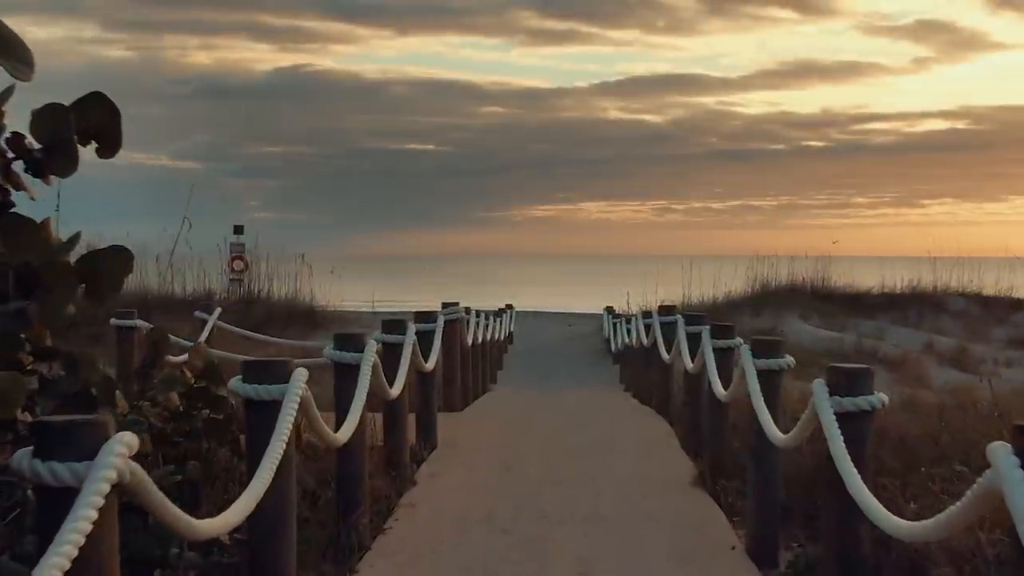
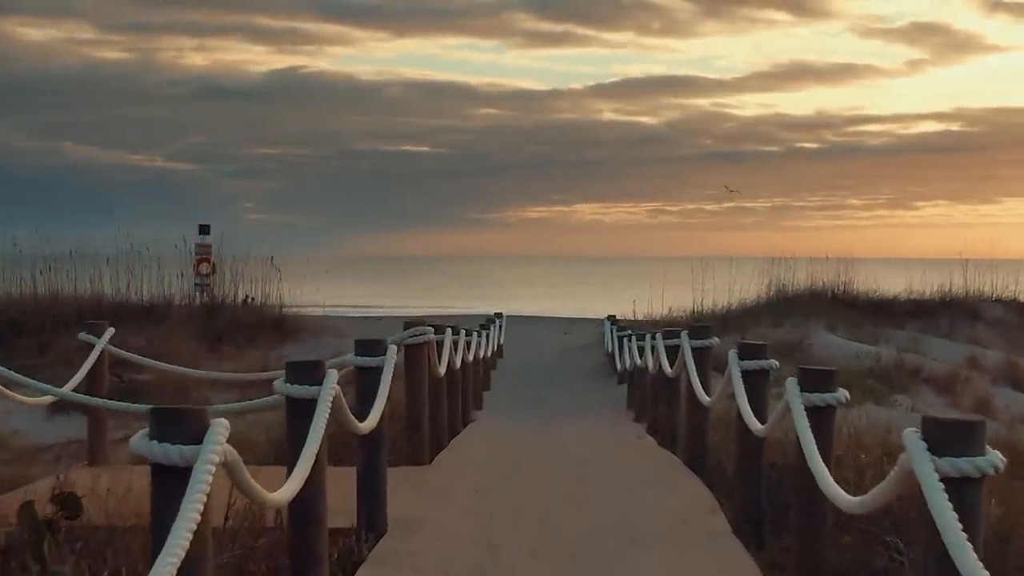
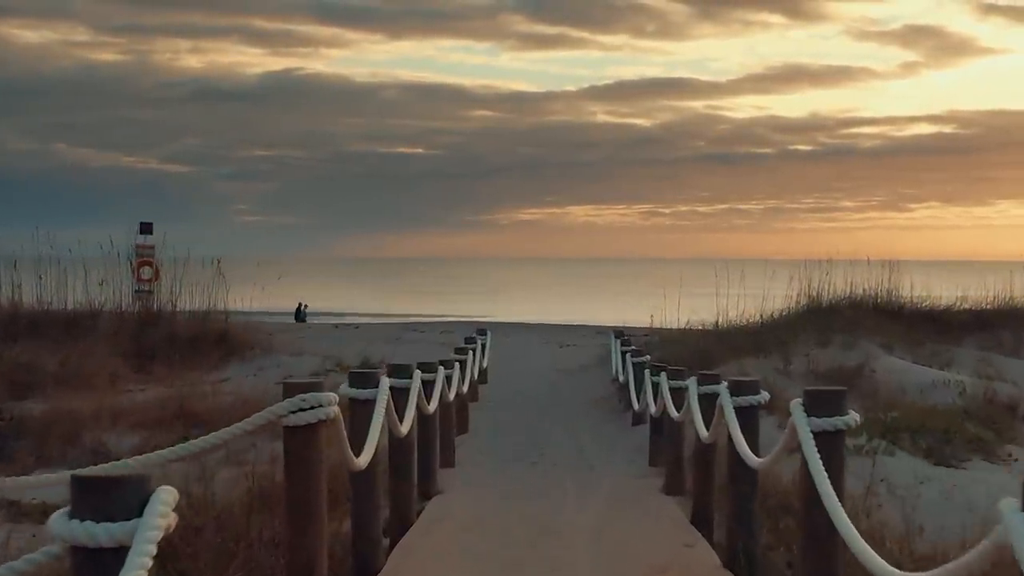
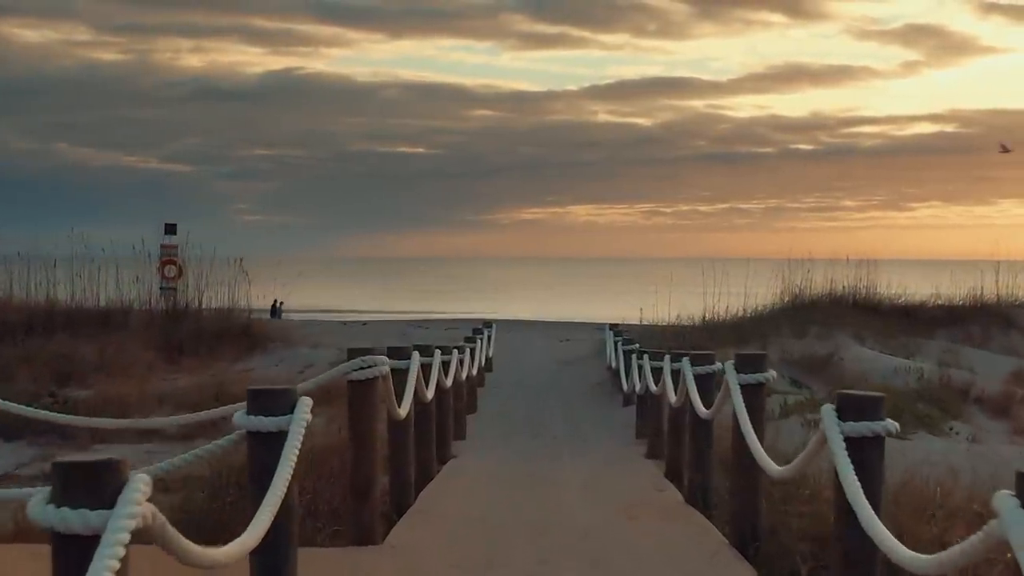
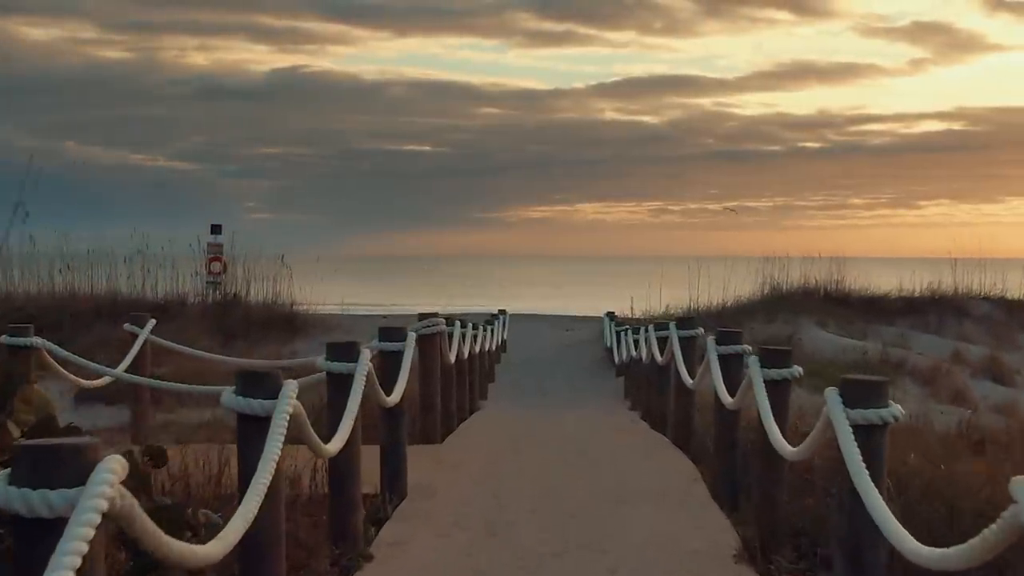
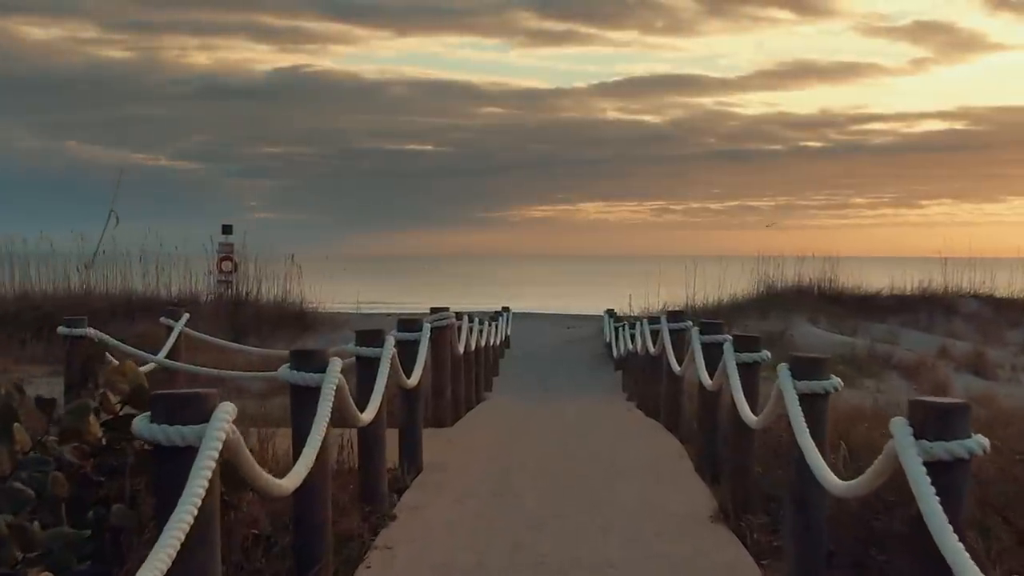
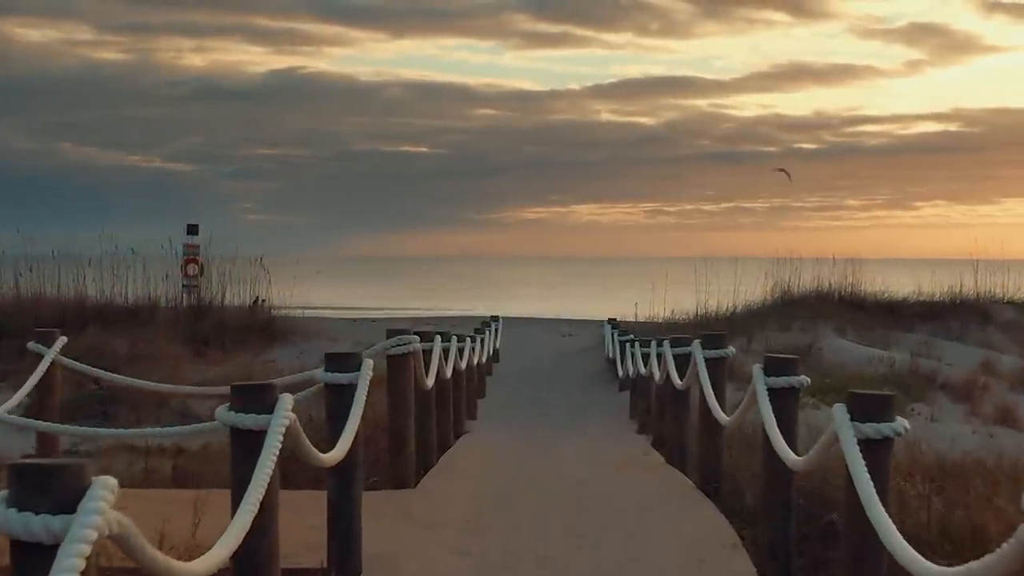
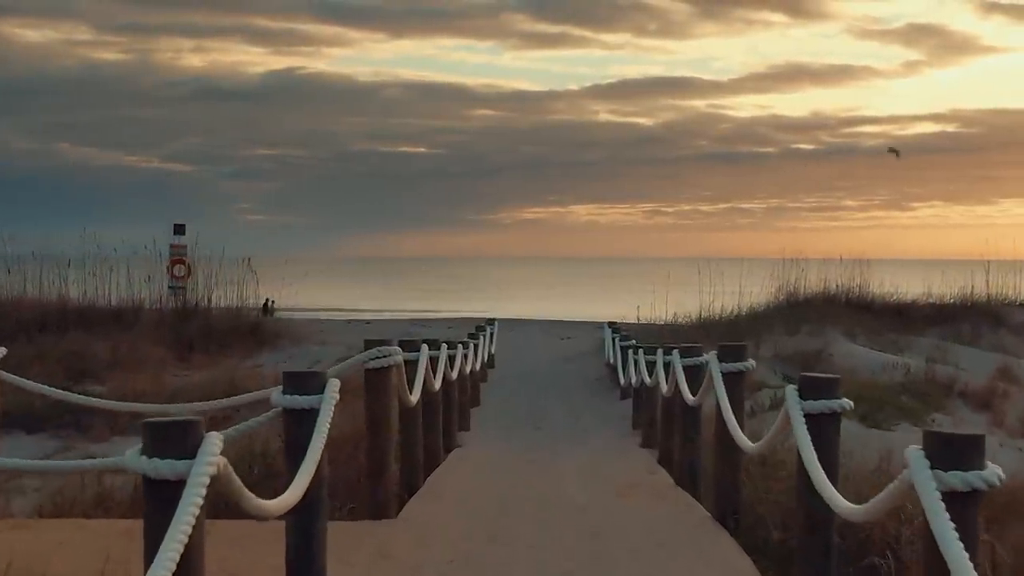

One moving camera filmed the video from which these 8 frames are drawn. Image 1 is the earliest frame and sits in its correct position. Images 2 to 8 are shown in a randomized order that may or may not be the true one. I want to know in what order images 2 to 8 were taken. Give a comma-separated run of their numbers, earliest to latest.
6, 5, 2, 7, 8, 4, 3
